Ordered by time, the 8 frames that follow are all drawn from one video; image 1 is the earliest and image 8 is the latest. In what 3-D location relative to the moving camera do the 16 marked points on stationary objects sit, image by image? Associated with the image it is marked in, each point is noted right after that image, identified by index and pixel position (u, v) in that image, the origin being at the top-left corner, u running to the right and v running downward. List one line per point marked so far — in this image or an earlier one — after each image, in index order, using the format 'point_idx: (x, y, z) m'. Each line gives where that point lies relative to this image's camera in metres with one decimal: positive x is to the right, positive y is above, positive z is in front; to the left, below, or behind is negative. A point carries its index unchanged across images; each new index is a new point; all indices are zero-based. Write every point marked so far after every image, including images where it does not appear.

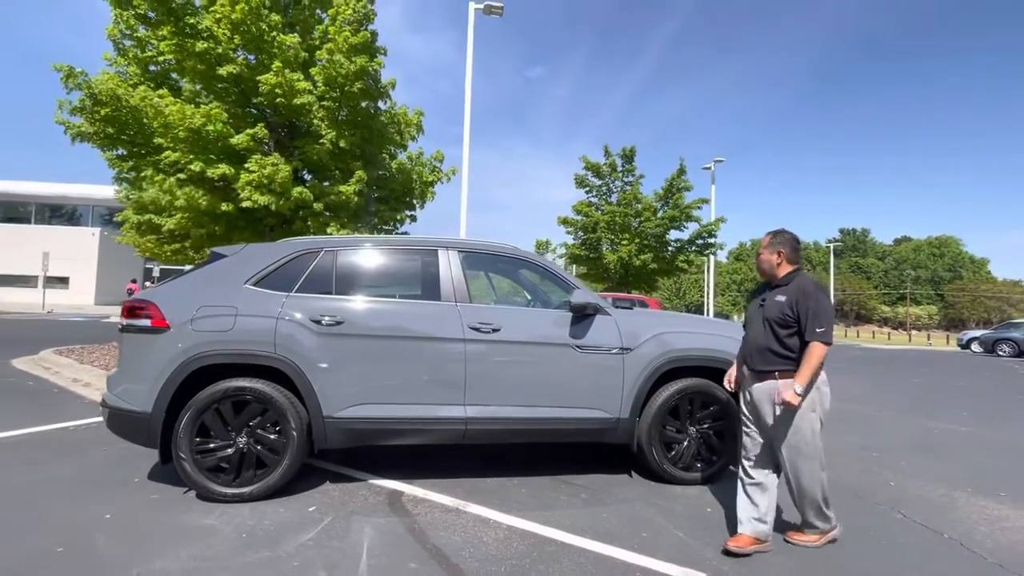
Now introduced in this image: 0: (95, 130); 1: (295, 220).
0: (-8.5, +3.2, +9.7) m
1: (-4.7, +1.5, +10.4) m
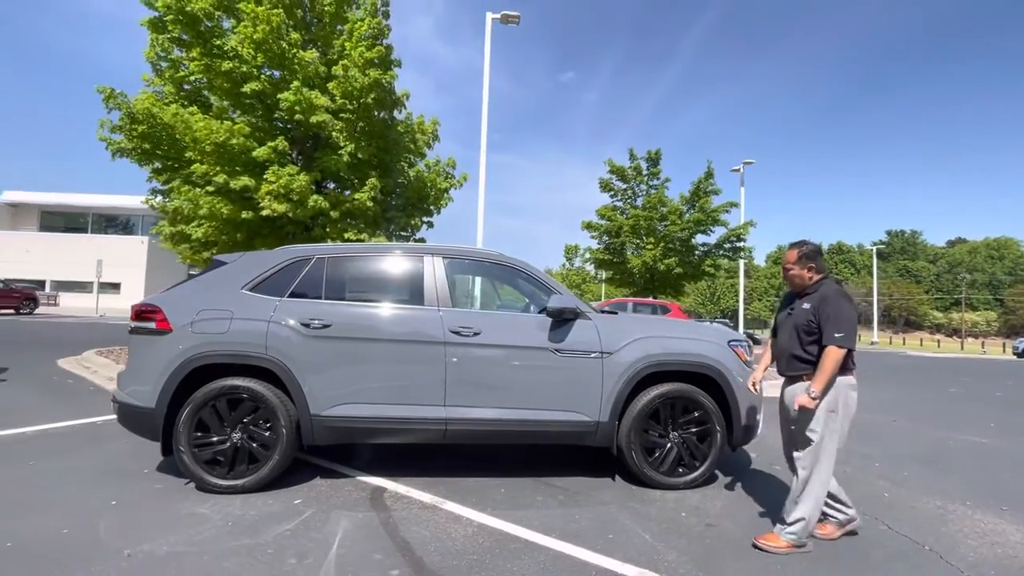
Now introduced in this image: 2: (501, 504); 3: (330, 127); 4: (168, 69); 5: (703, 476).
0: (-8.3, +3.1, +10.4) m
1: (-4.5, +1.4, +10.9) m
2: (-0.1, -1.8, +4.0) m
3: (-4.0, +3.5, +10.4) m
4: (-7.9, +5.0, +10.9) m
5: (+1.8, -1.8, +4.5) m
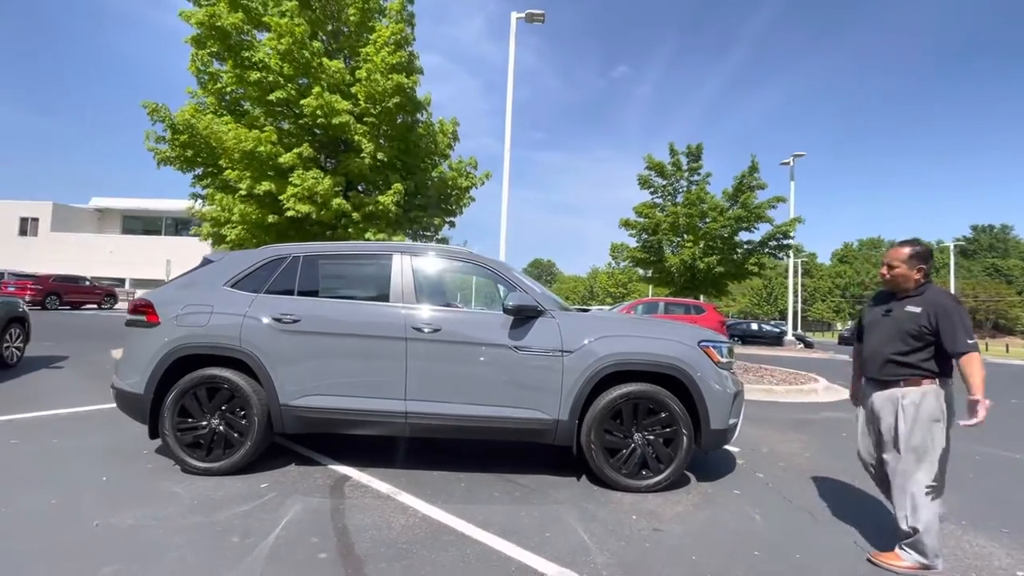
0: (-8.0, +3.2, +11.3) m
1: (-4.1, +1.4, +11.3) m
2: (-0.5, -1.8, +4.1) m
3: (-3.6, +3.6, +10.9) m
4: (-7.5, +5.1, +11.7) m
5: (+1.4, -1.8, +4.3) m
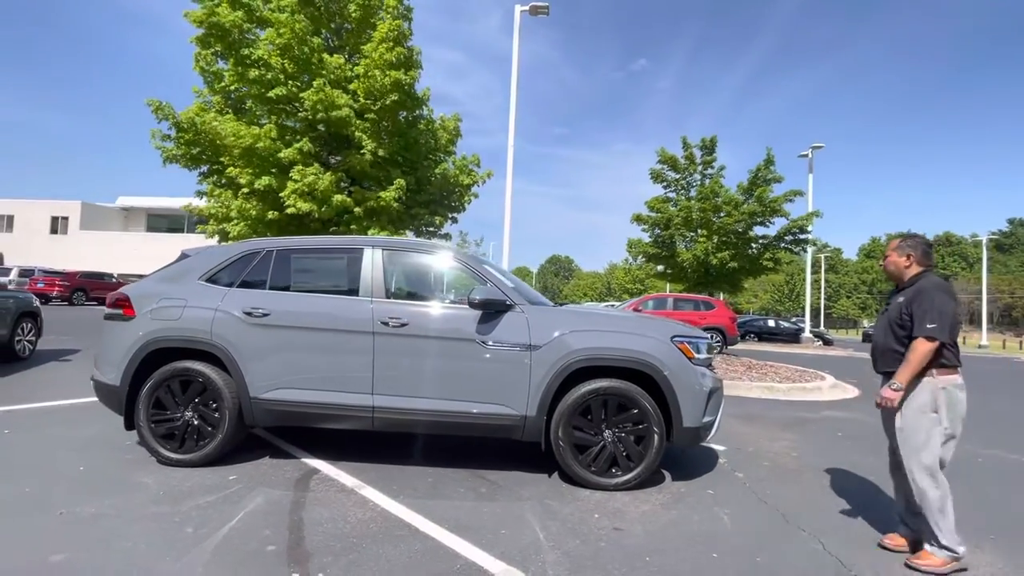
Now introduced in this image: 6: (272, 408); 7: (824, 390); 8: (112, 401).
0: (-8.0, +3.3, +11.5) m
1: (-4.2, +1.5, +11.4) m
2: (-0.8, -1.7, +4.1) m
3: (-3.7, +3.7, +10.9) m
4: (-7.5, +5.2, +11.9) m
5: (+1.1, -1.7, +4.2) m
6: (-2.2, -1.1, +4.4) m
7: (+6.0, -1.9, +9.1) m
8: (-3.8, -1.1, +4.6) m
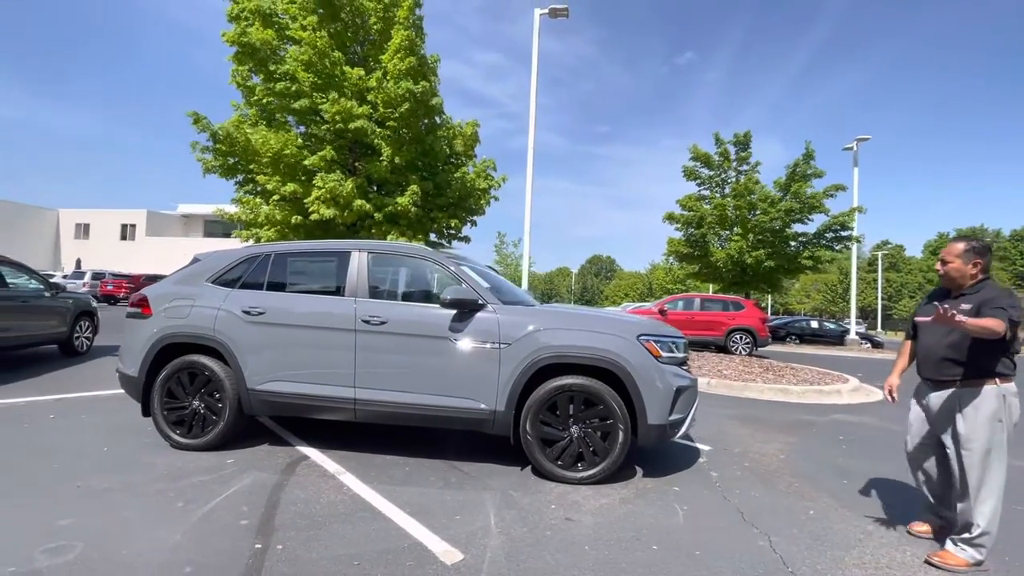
0: (-7.6, +3.3, +12.4) m
1: (-3.8, +1.5, +12.0) m
2: (-1.1, -1.7, +4.4) m
3: (-3.4, +3.7, +11.4) m
4: (-7.1, +5.2, +12.7) m
5: (+0.8, -1.7, +4.4) m
6: (-2.5, -1.1, +4.8) m
7: (+6.1, -1.9, +8.8) m
8: (-4.1, -1.1, +5.1) m
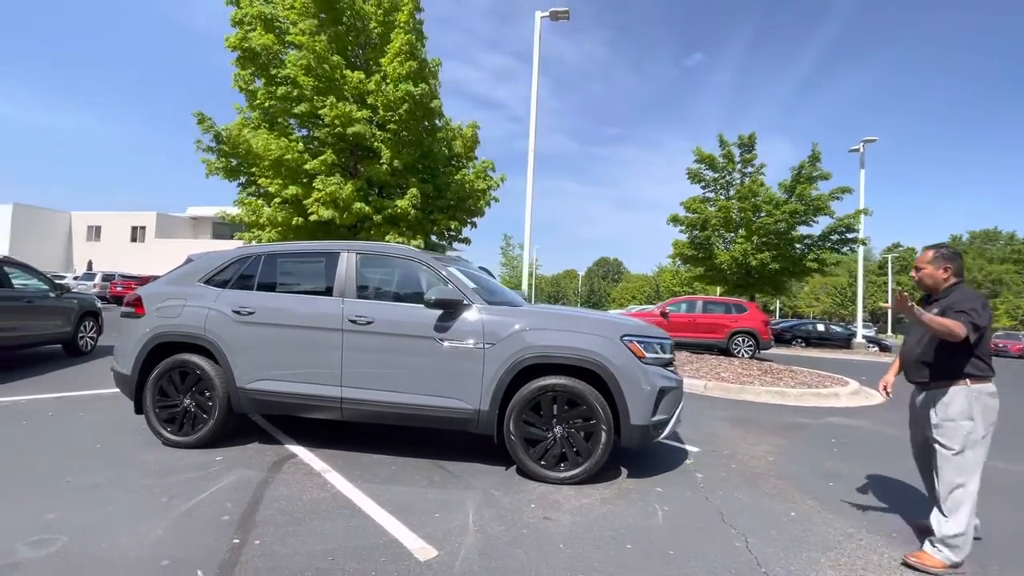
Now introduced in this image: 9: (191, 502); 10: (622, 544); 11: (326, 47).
0: (-7.6, +3.2, +12.6) m
1: (-3.8, +1.5, +12.1) m
2: (-1.3, -1.7, +4.4) m
3: (-3.4, +3.6, +11.5) m
4: (-7.1, +5.2, +12.9) m
5: (+0.7, -1.7, +4.4) m
6: (-2.6, -1.1, +4.9) m
7: (+6.0, -2.0, +8.7) m
8: (-4.2, -1.1, +5.2) m
9: (-2.5, -1.7, +3.8) m
10: (+0.8, -1.8, +3.4) m
11: (-4.5, +5.8, +11.5) m
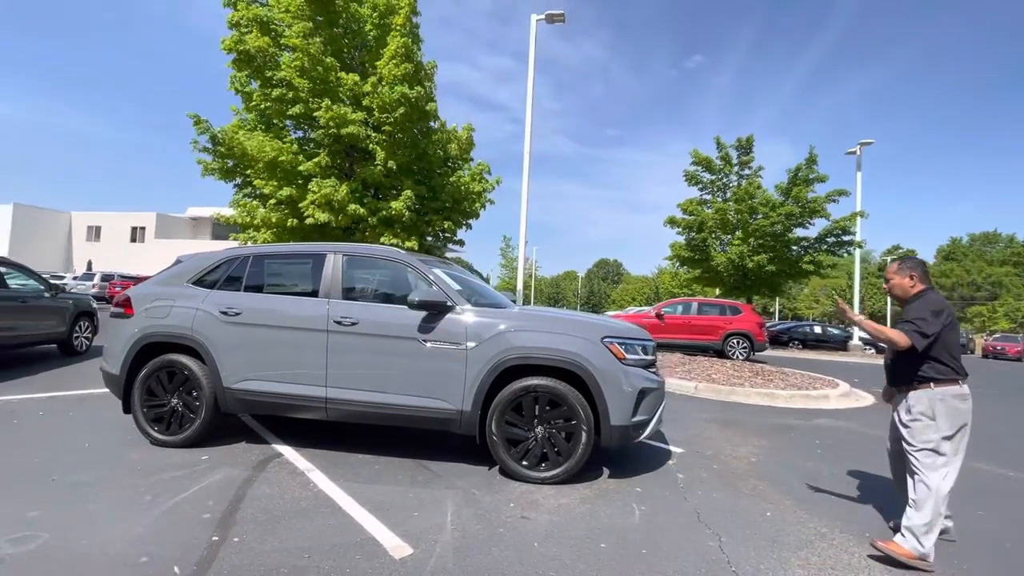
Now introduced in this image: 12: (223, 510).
0: (-7.8, +3.2, +12.7) m
1: (-4.0, +1.5, +12.1) m
2: (-1.4, -1.8, +4.4) m
3: (-3.6, +3.6, +11.6) m
4: (-7.2, +5.1, +13.0) m
5: (+0.5, -1.7, +4.4) m
6: (-2.8, -1.1, +4.9) m
7: (+5.8, -2.0, +8.8) m
8: (-4.4, -1.1, +5.2) m
9: (-2.7, -1.7, +3.8) m
10: (+0.6, -1.8, +3.4) m
11: (-4.6, +5.8, +11.6) m
12: (-2.2, -1.7, +3.7) m
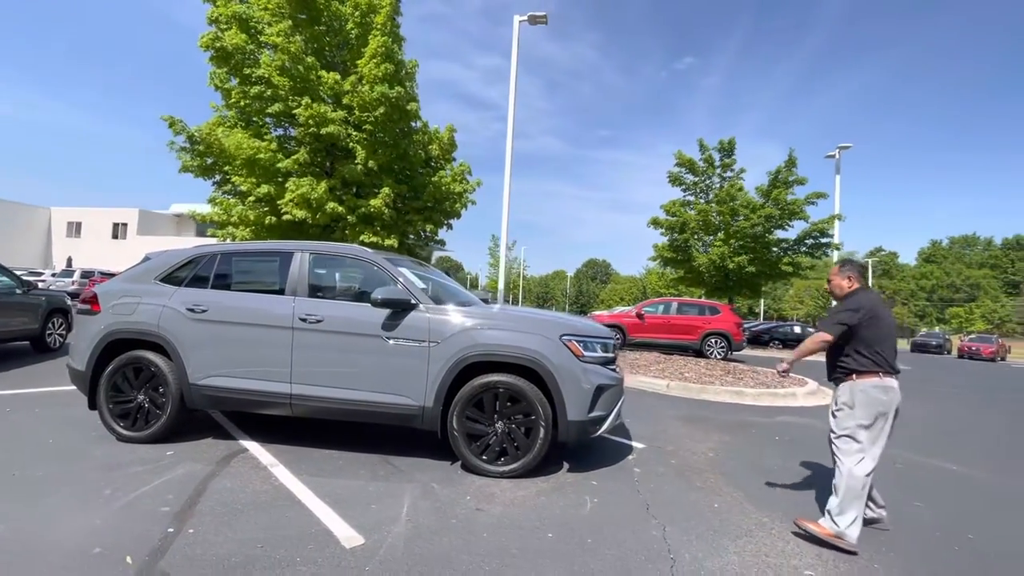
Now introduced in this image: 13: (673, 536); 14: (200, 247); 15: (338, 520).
0: (-8.3, +3.3, +12.6) m
1: (-4.5, +1.5, +12.2) m
2: (-1.8, -1.7, +4.5) m
3: (-4.1, +3.6, +11.6) m
4: (-7.7, +5.2, +12.9) m
5: (+0.1, -1.7, +4.5) m
6: (-3.2, -1.1, +5.0) m
7: (+5.4, -2.0, +9.0) m
8: (-4.8, -1.1, +5.3) m
9: (-3.1, -1.7, +3.9) m
10: (+0.2, -1.8, +3.6) m
11: (-5.1, +5.8, +11.6) m
12: (-2.6, -1.7, +3.8) m
13: (+1.2, -1.9, +3.6) m
14: (-3.5, +0.5, +5.4) m
15: (-1.3, -1.7, +3.6) m
